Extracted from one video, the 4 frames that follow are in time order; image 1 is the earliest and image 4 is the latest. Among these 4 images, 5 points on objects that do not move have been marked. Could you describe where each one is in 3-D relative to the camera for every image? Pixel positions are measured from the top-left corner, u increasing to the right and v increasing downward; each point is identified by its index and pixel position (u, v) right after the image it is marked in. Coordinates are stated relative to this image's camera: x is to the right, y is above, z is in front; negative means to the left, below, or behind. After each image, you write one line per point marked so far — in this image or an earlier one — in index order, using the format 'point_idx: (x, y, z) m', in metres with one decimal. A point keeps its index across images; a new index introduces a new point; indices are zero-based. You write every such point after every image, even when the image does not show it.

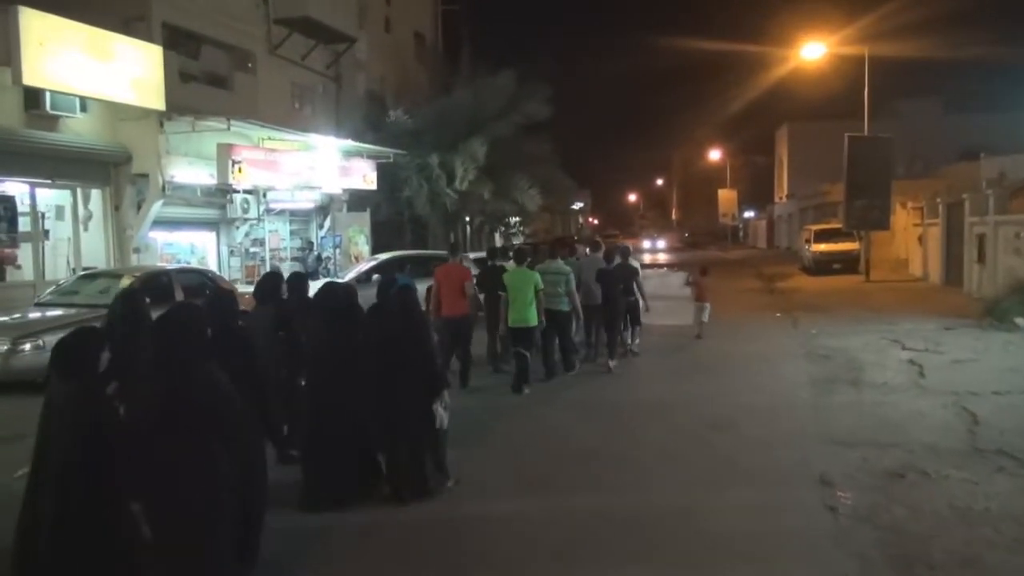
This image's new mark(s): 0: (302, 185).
0: (-4.3, +2.1, +19.4) m
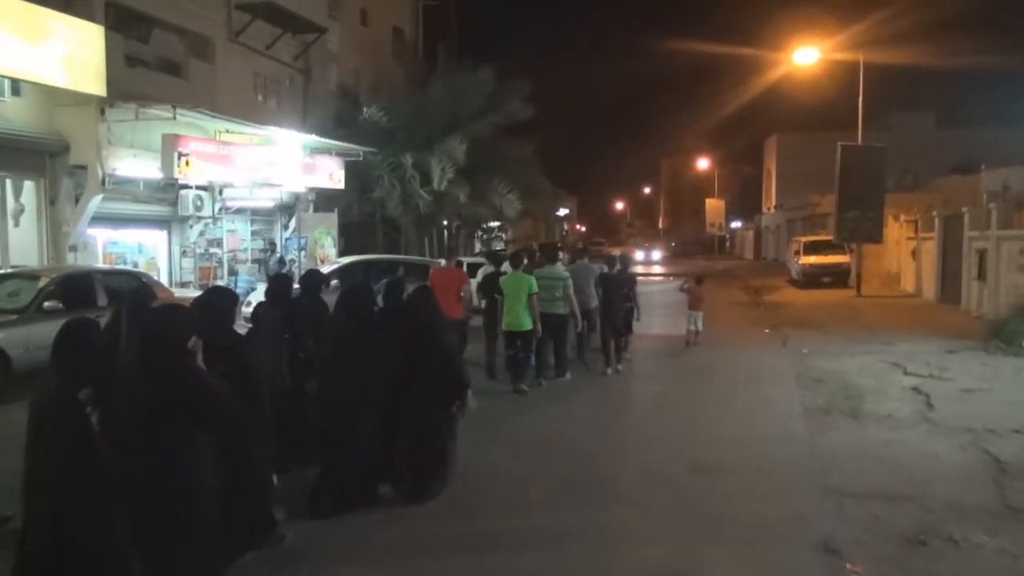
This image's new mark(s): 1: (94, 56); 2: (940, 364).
0: (-4.8, +2.0, +18.1) m
1: (-6.5, +3.6, +14.9) m
2: (+6.0, -1.1, +13.3) m
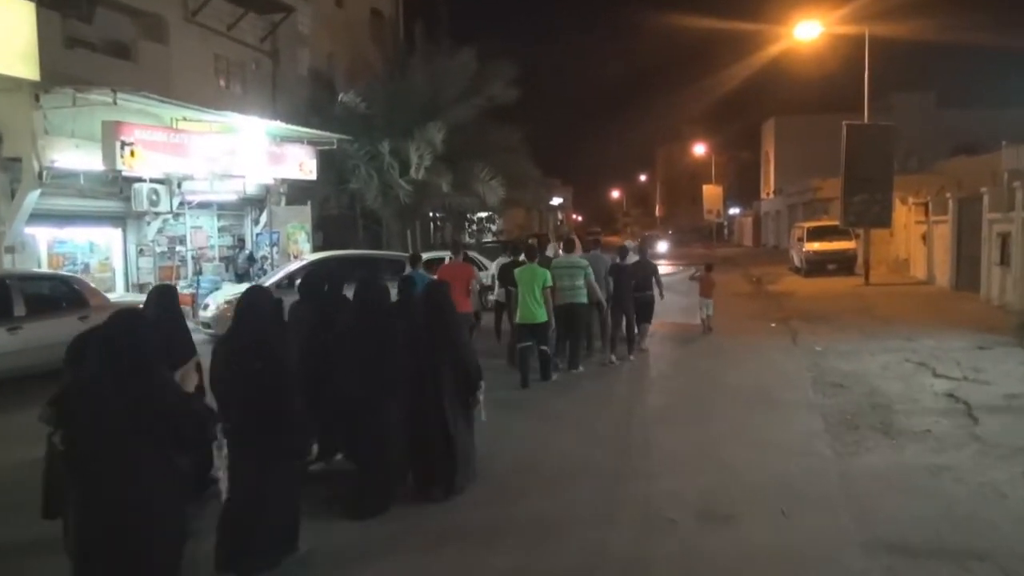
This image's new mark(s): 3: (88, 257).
0: (-5.1, +2.0, +16.6) m
1: (-6.8, +3.5, +13.4) m
2: (+5.7, -0.9, +11.9) m
3: (-7.4, +0.5, +16.8) m
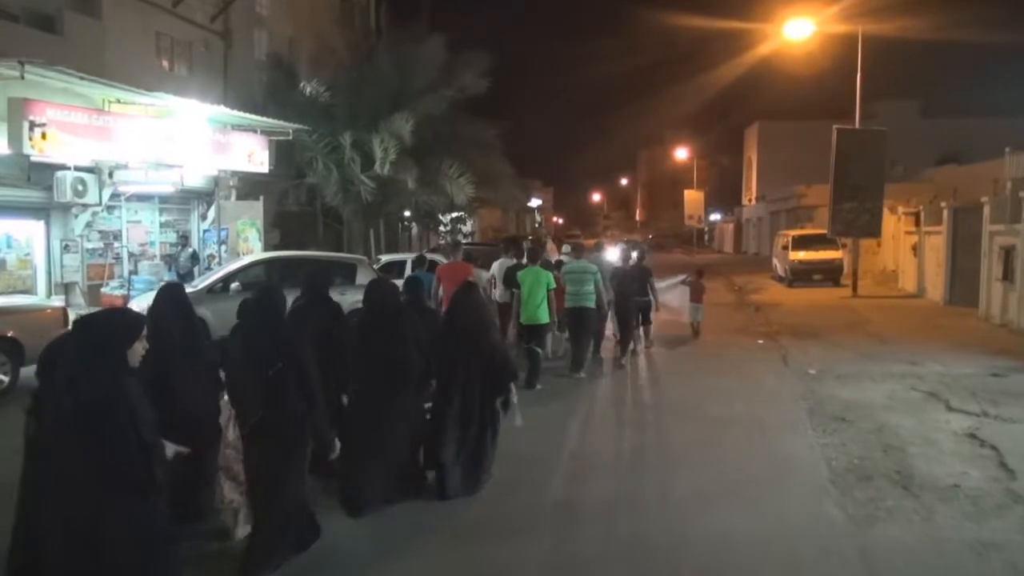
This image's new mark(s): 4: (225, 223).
0: (-5.6, +2.0, +14.9) m
1: (-7.3, +3.6, +11.7) m
2: (+5.2, -1.2, +10.5) m
3: (-8.0, +0.5, +15.1) m
4: (-5.7, +1.3, +18.9) m
